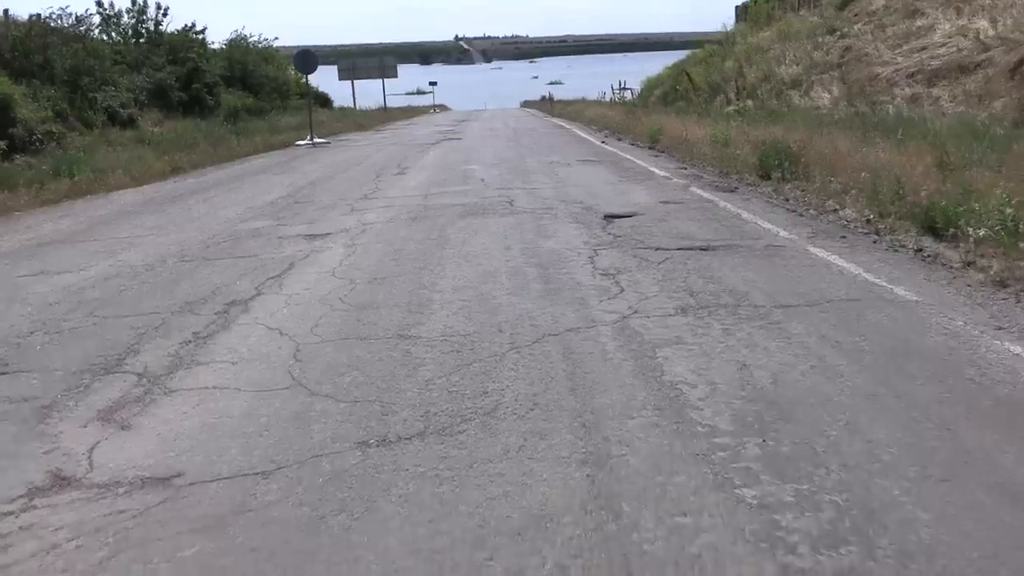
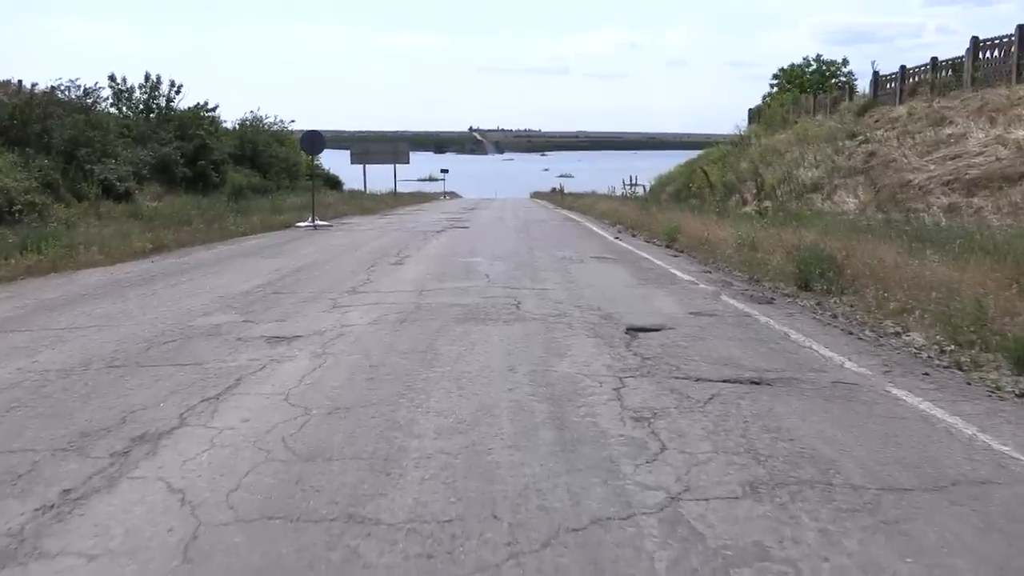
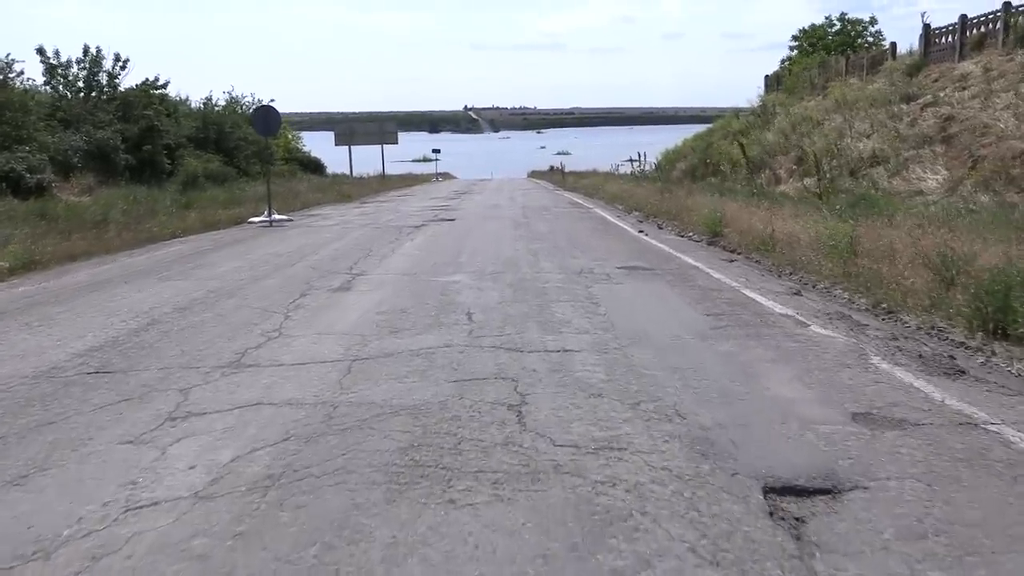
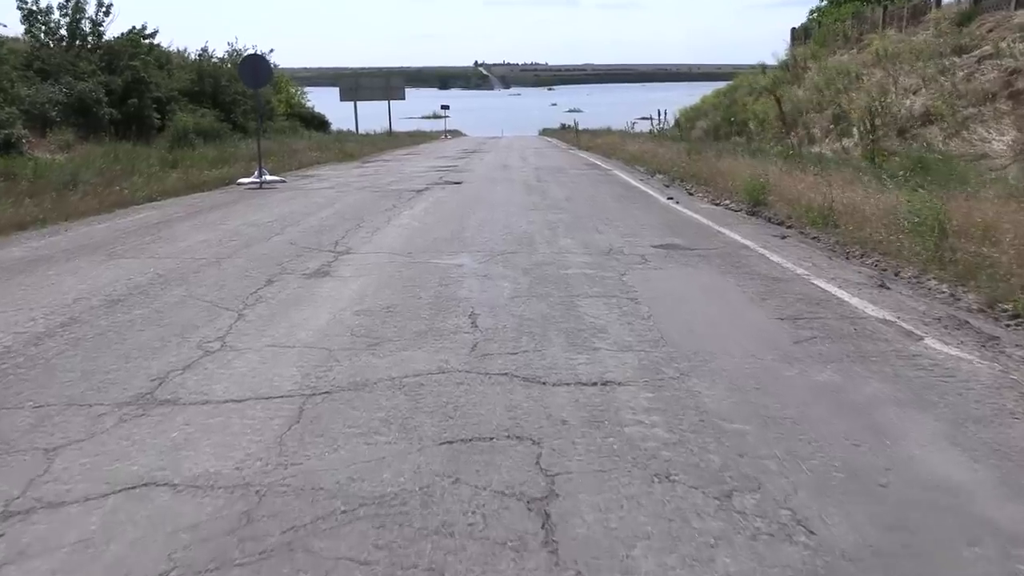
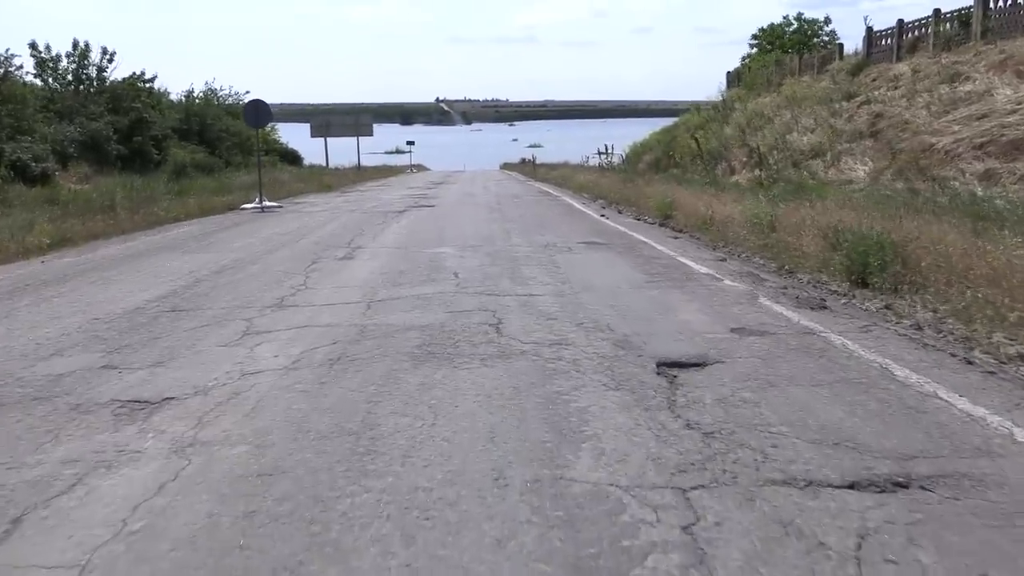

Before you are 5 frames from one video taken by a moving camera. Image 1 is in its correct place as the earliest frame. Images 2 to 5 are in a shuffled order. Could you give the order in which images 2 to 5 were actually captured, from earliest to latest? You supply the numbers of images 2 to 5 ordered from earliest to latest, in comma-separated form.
2, 5, 3, 4
